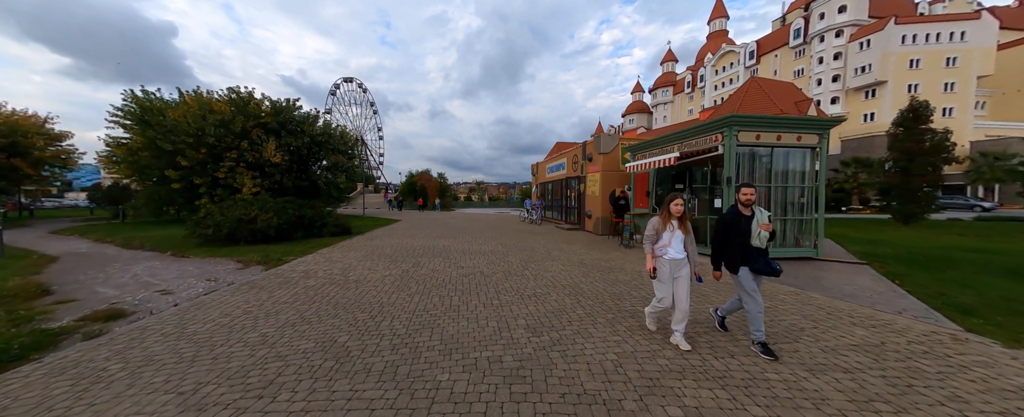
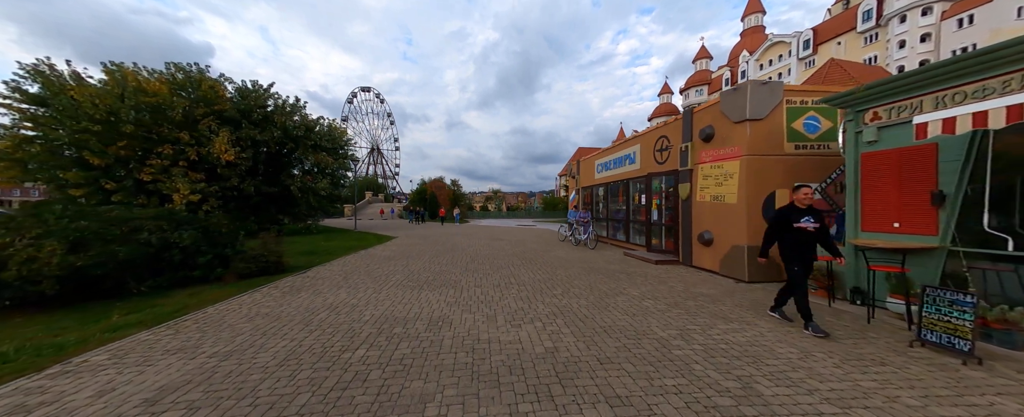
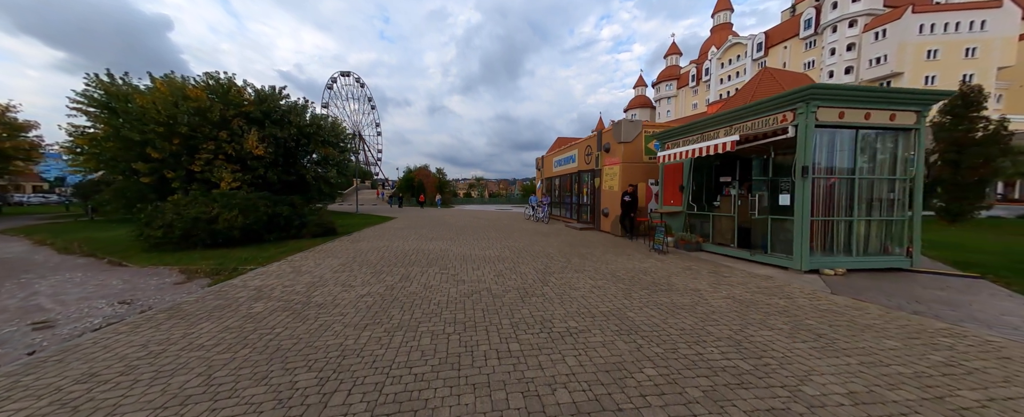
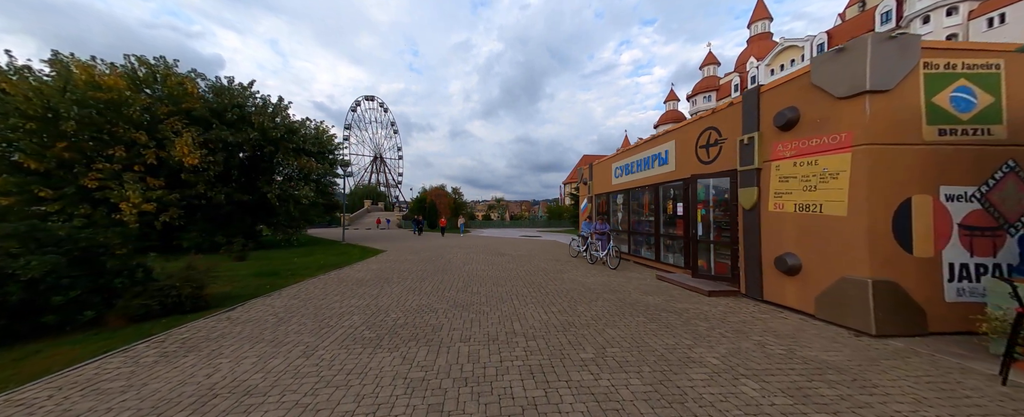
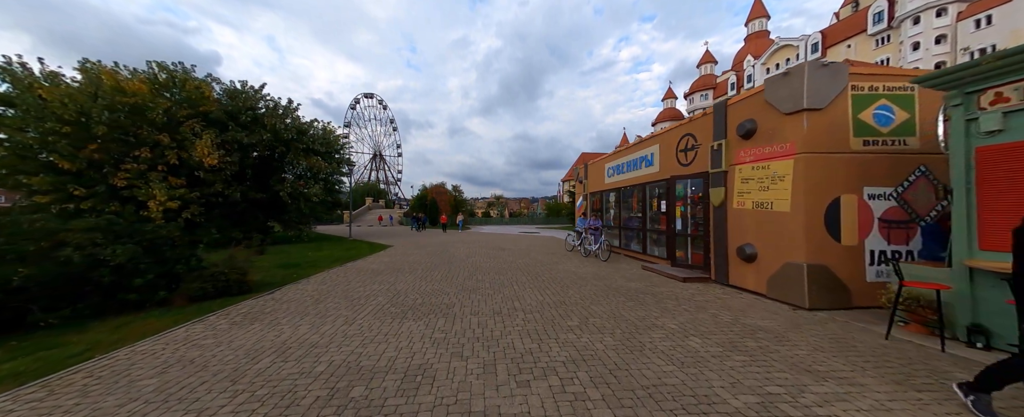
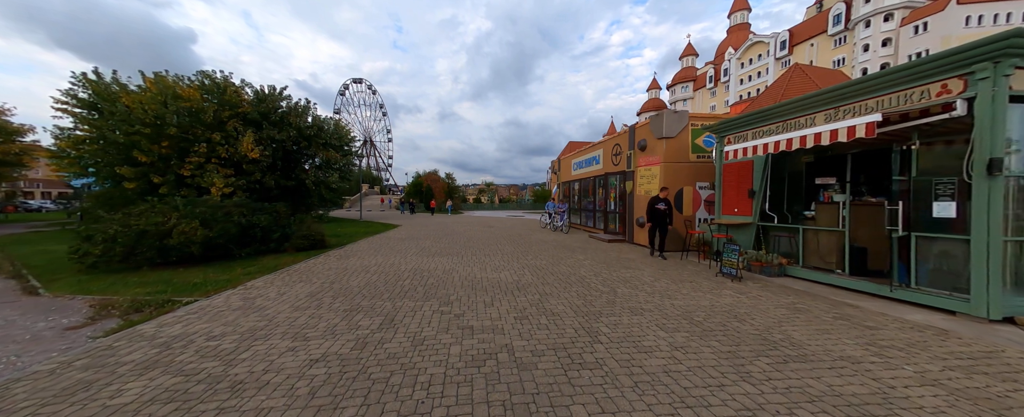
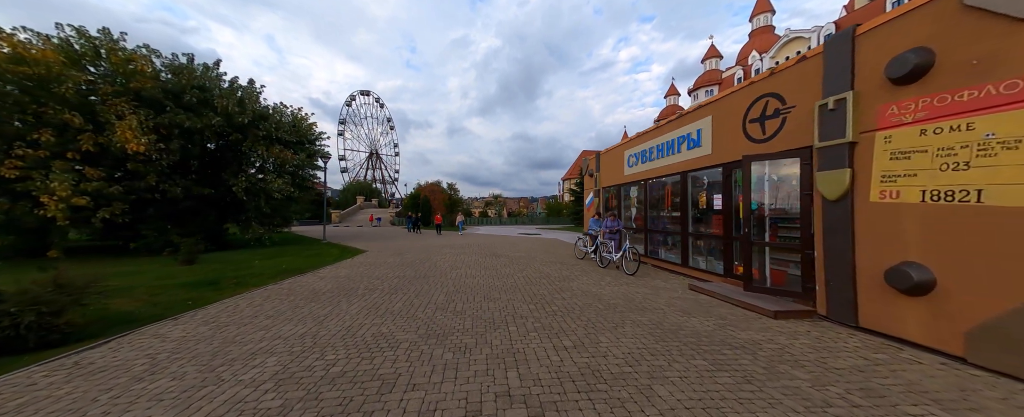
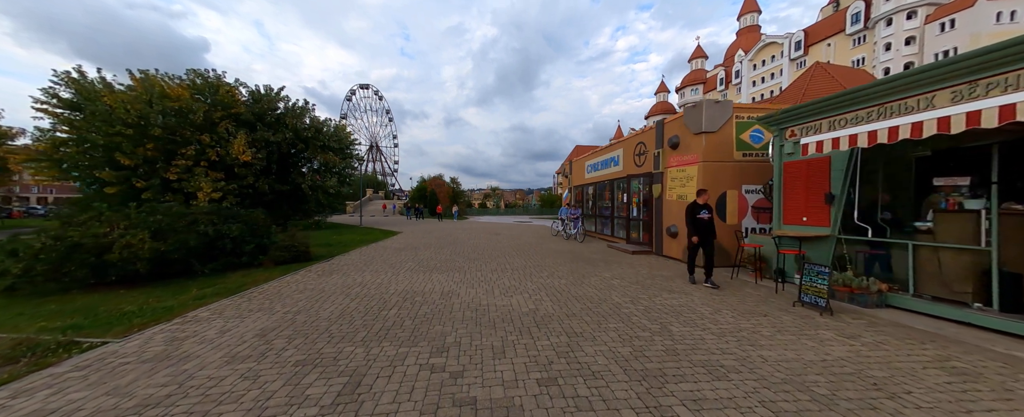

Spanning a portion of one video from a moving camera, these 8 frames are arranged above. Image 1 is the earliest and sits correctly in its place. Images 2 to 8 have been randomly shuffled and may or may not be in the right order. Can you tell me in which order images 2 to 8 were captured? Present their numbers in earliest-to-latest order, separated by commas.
3, 6, 8, 2, 5, 4, 7
